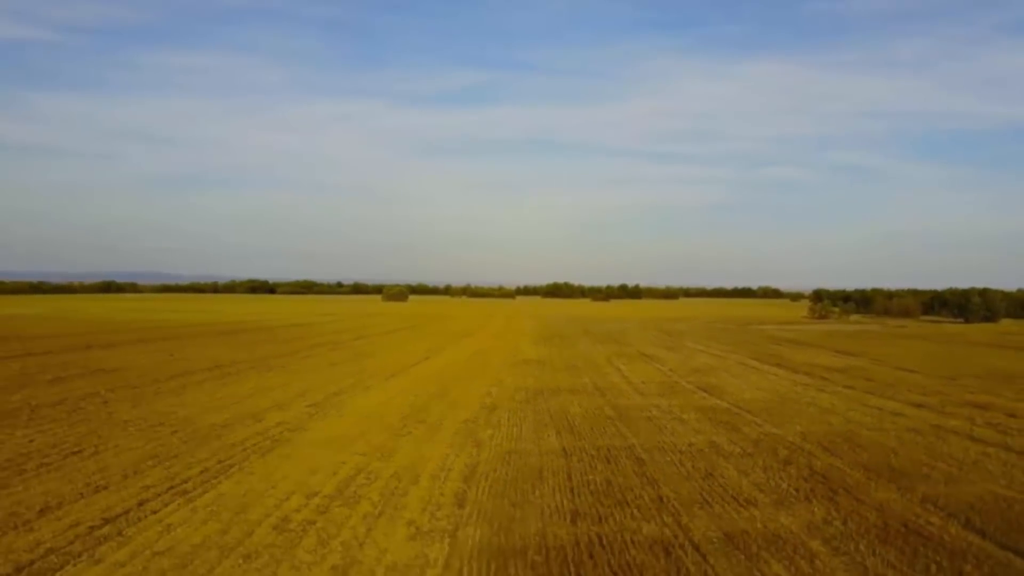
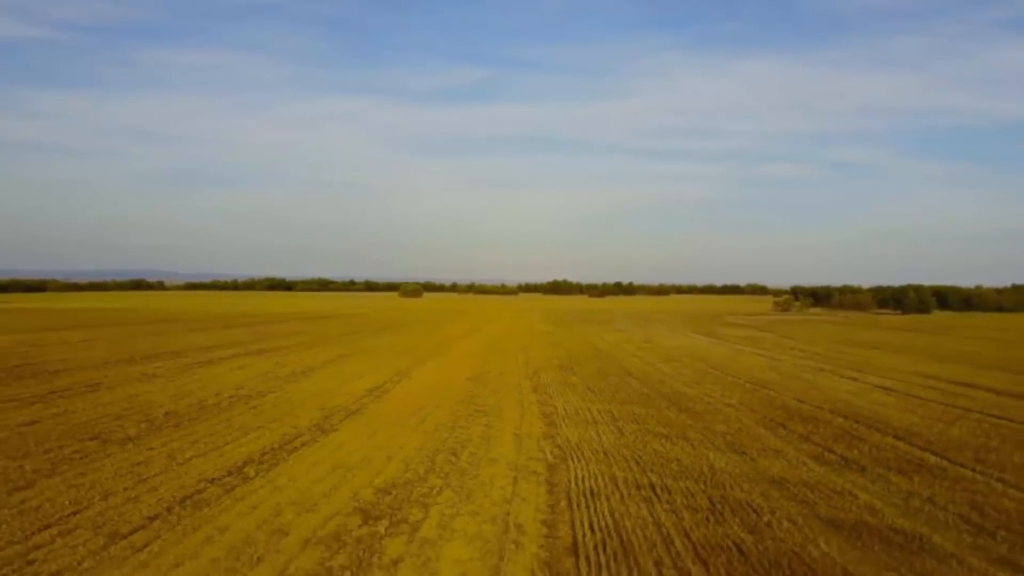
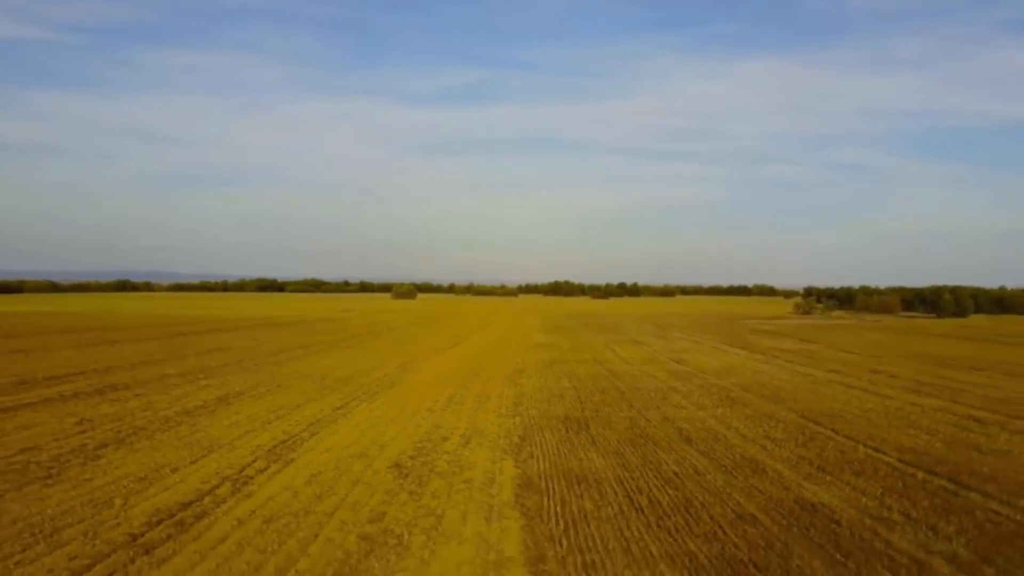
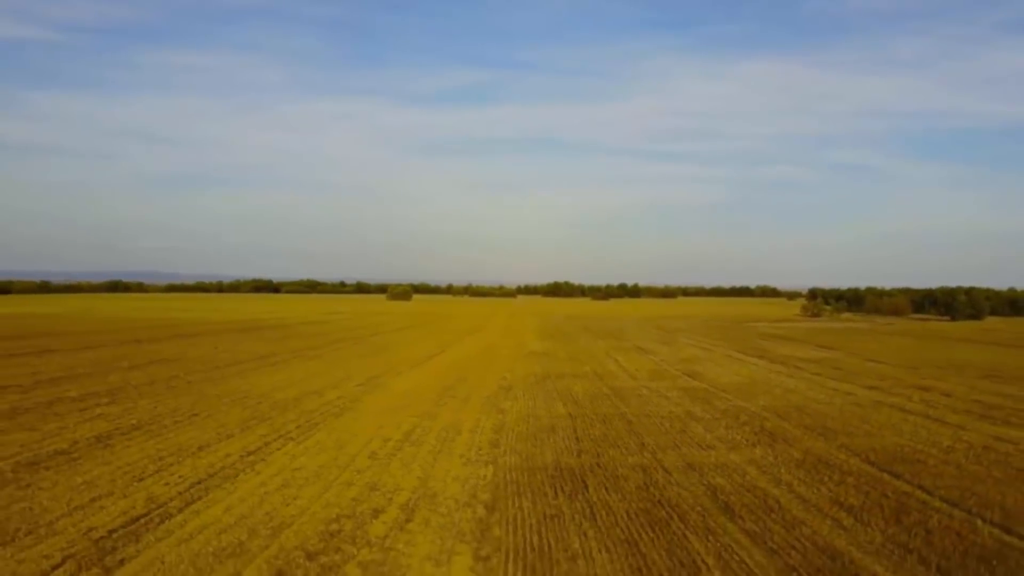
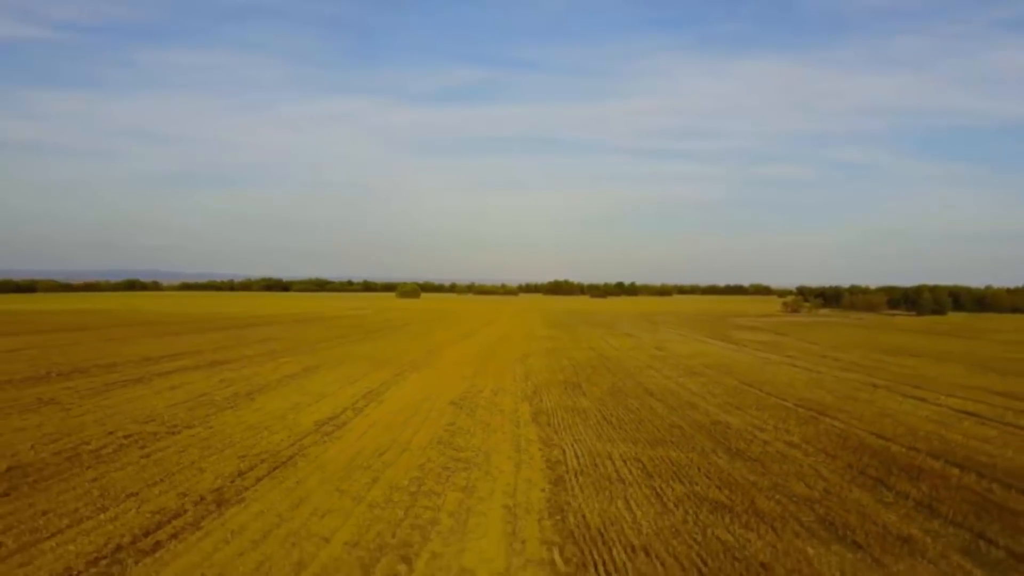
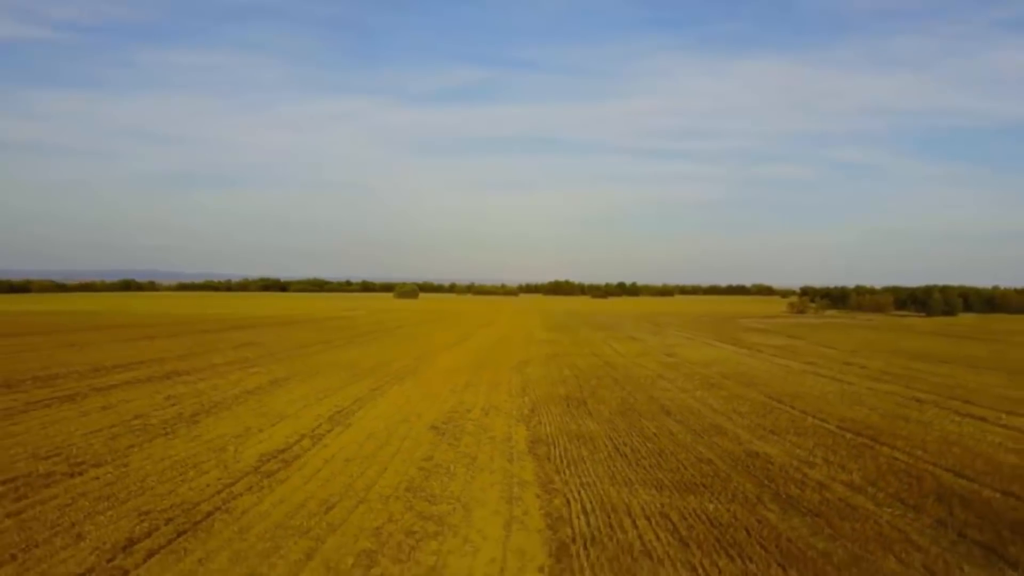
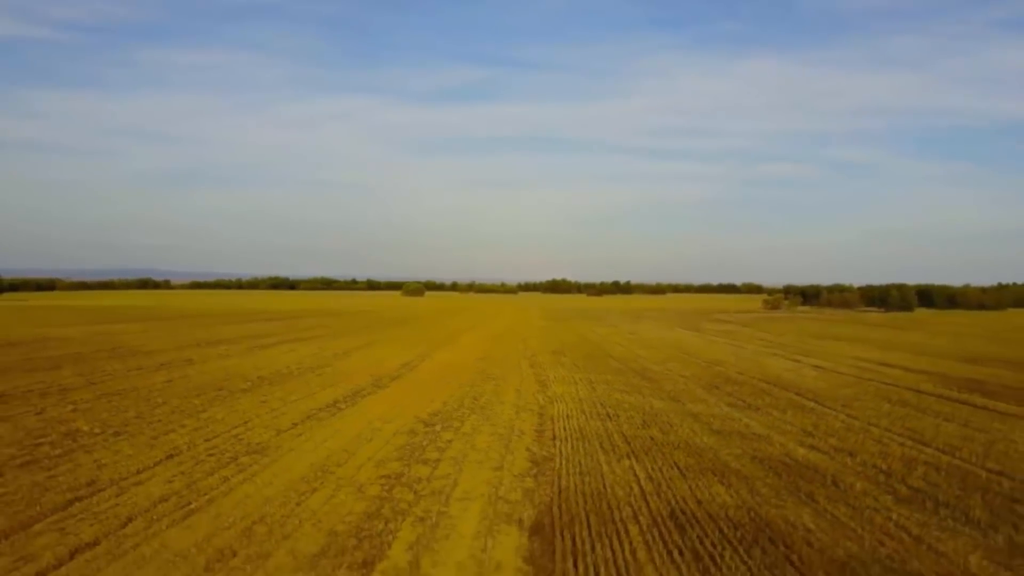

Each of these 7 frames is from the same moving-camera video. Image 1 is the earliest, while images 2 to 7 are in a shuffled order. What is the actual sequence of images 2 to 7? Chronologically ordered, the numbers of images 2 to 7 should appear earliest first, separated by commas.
4, 3, 6, 5, 2, 7
